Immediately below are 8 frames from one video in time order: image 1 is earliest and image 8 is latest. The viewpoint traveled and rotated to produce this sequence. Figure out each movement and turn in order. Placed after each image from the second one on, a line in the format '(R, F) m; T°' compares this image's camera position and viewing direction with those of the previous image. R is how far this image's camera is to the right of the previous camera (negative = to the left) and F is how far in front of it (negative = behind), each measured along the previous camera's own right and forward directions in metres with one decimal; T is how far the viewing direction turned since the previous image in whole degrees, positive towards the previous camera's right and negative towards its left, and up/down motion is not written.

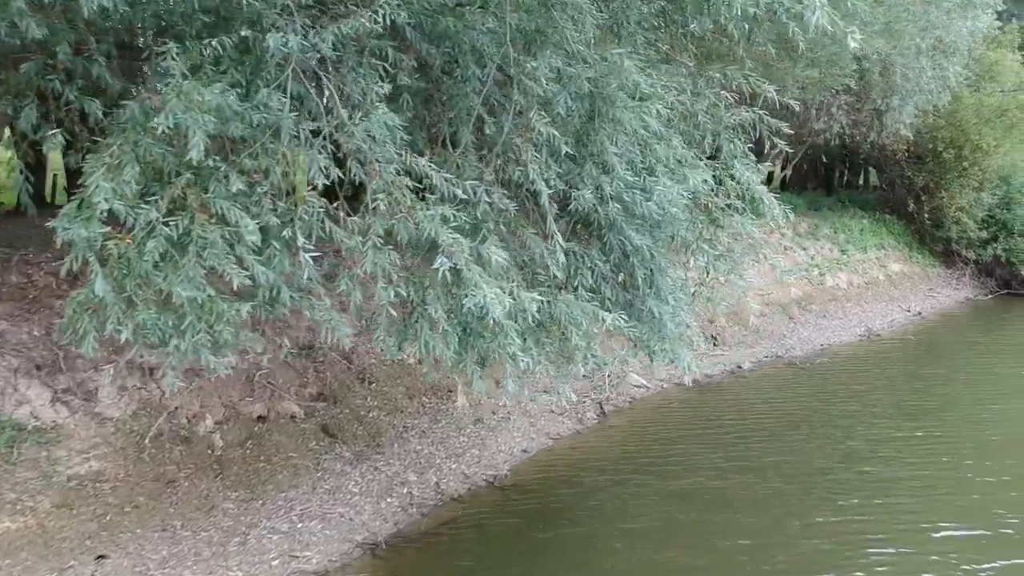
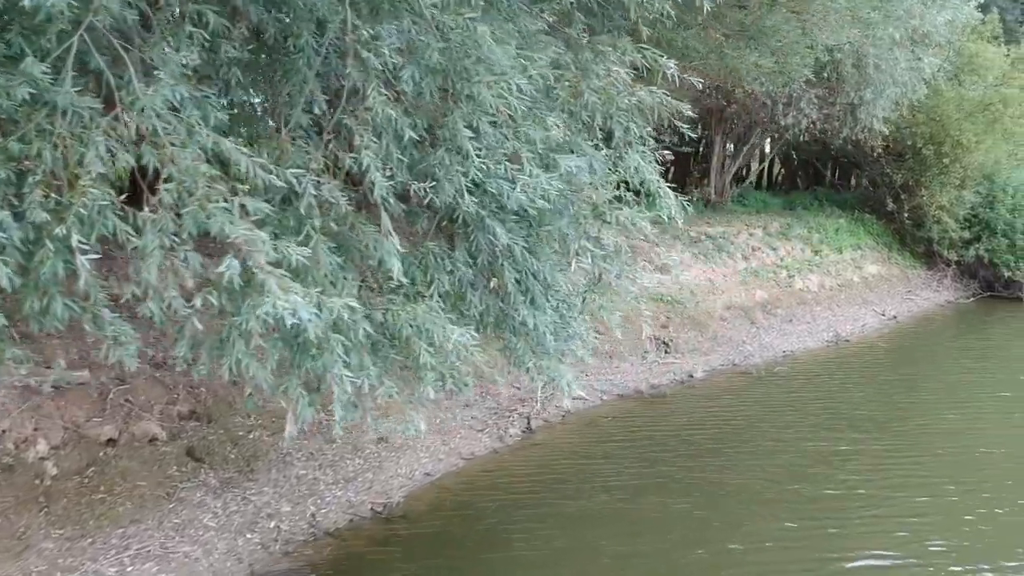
(+1.0, +0.9) m; 0°
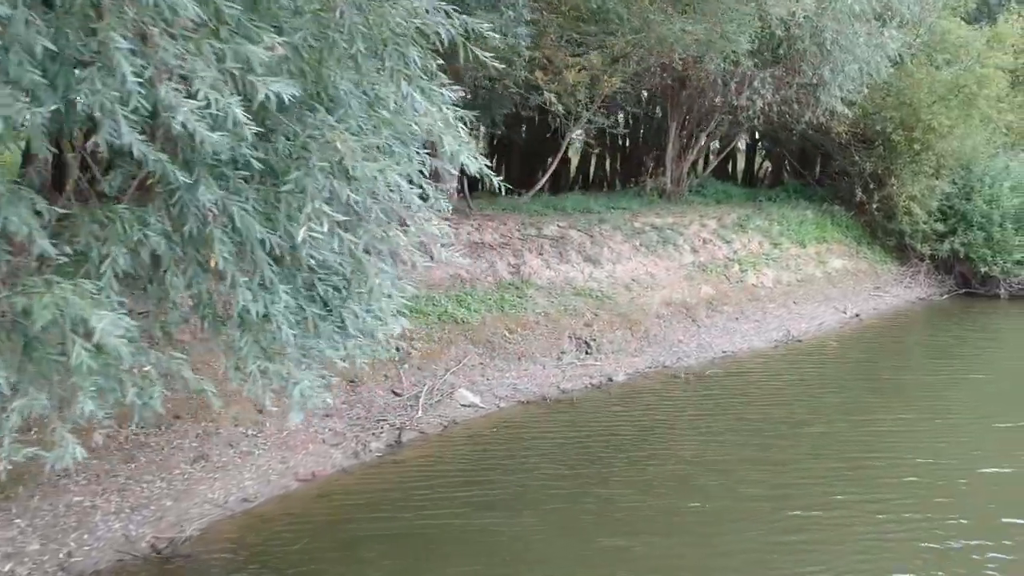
(+1.4, +1.3) m; 0°
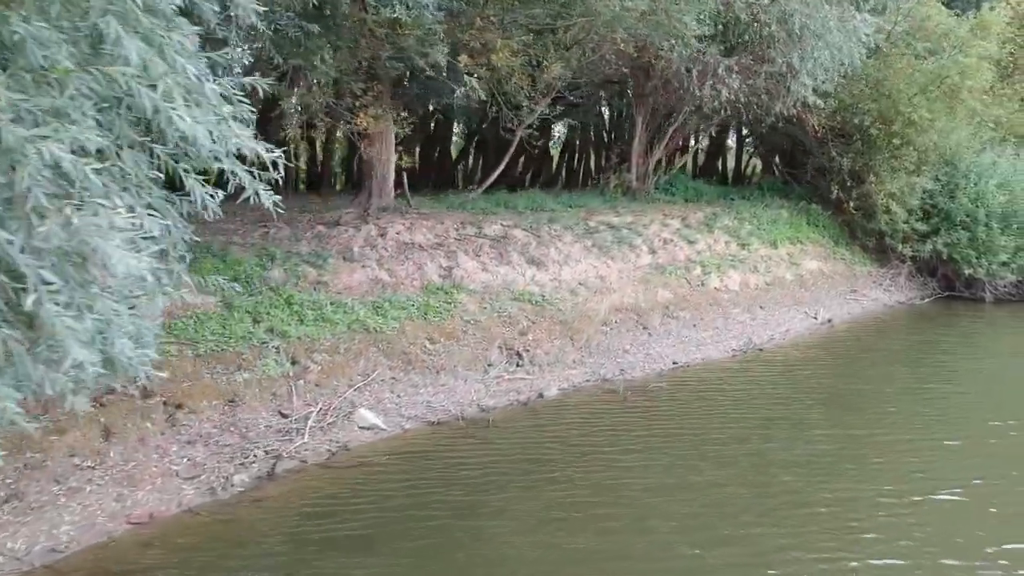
(+1.0, +1.0) m; 0°
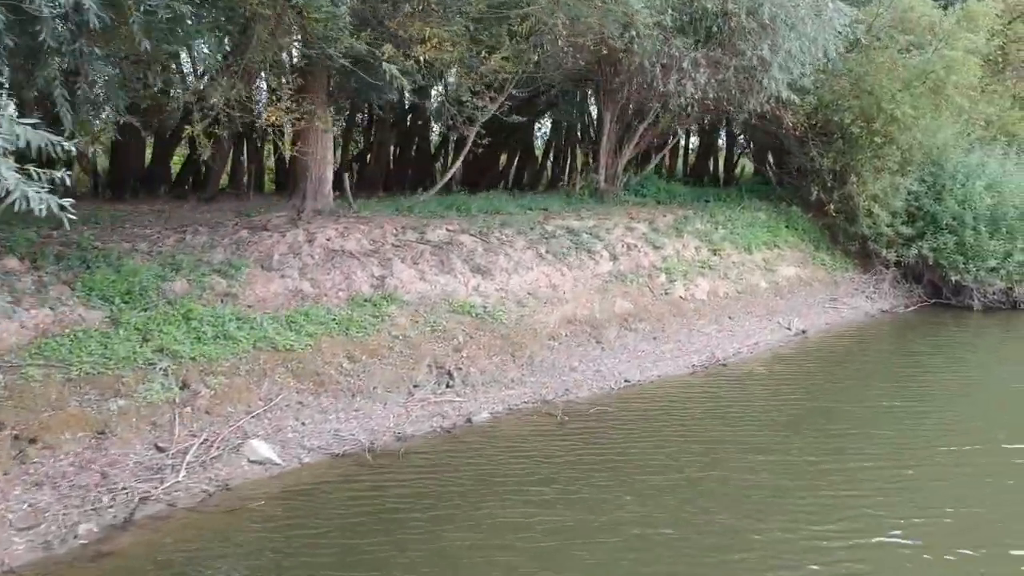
(+0.8, +0.9) m; 0°
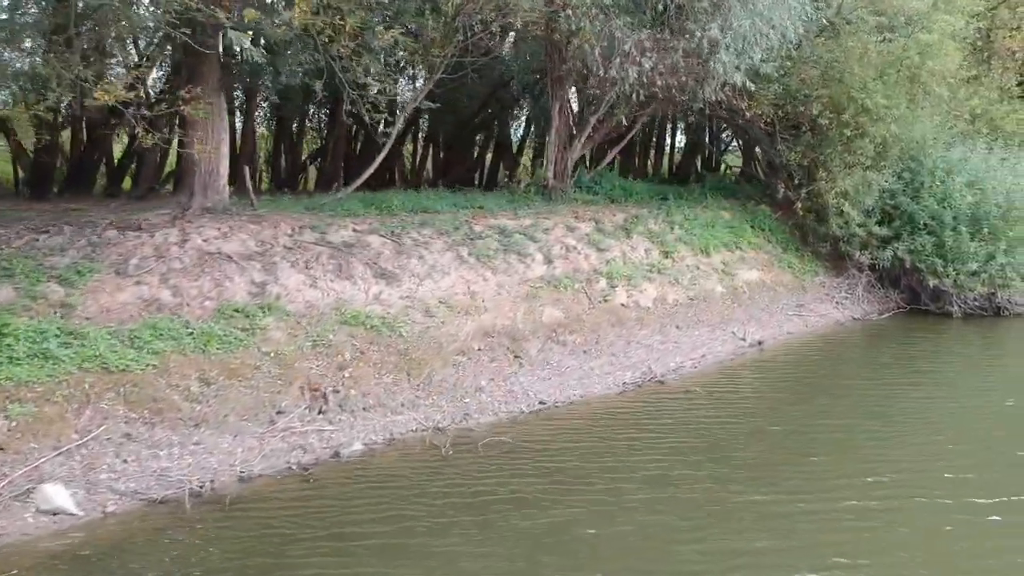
(+1.2, +1.2) m; 0°
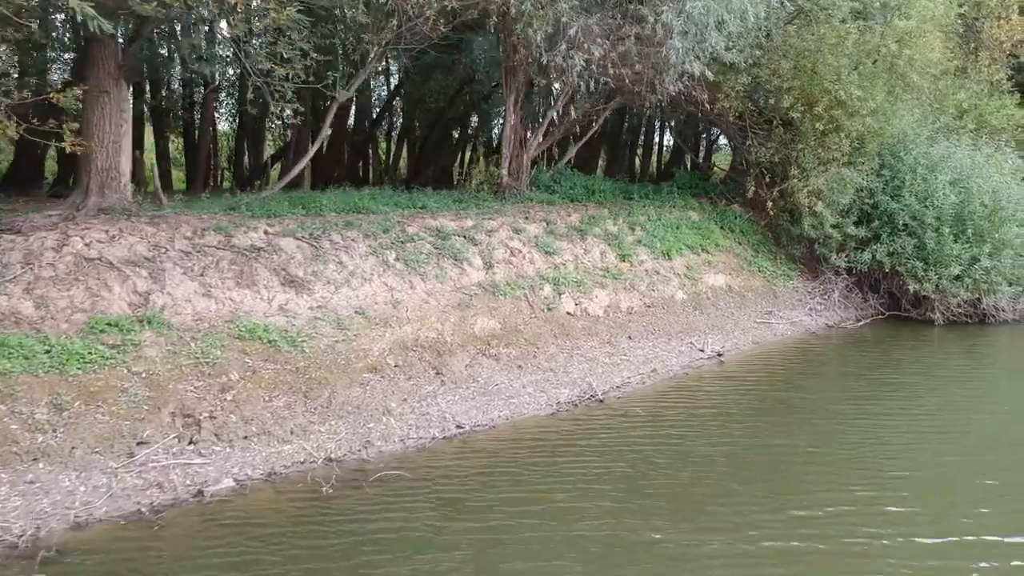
(+0.9, +0.9) m; 0°
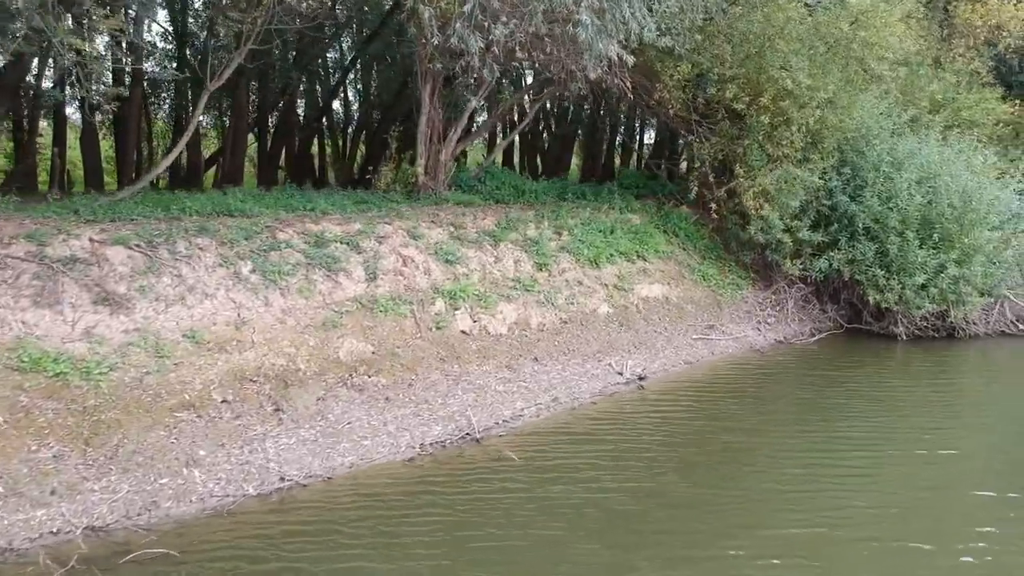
(+1.4, +1.4) m; 0°
